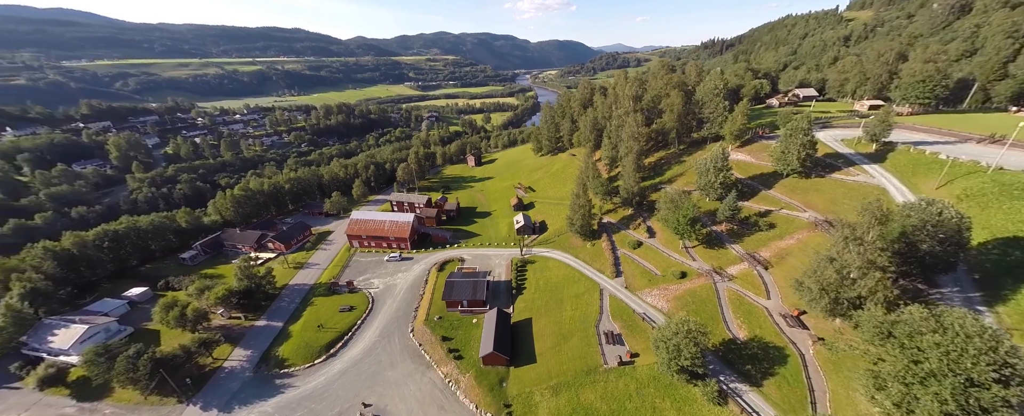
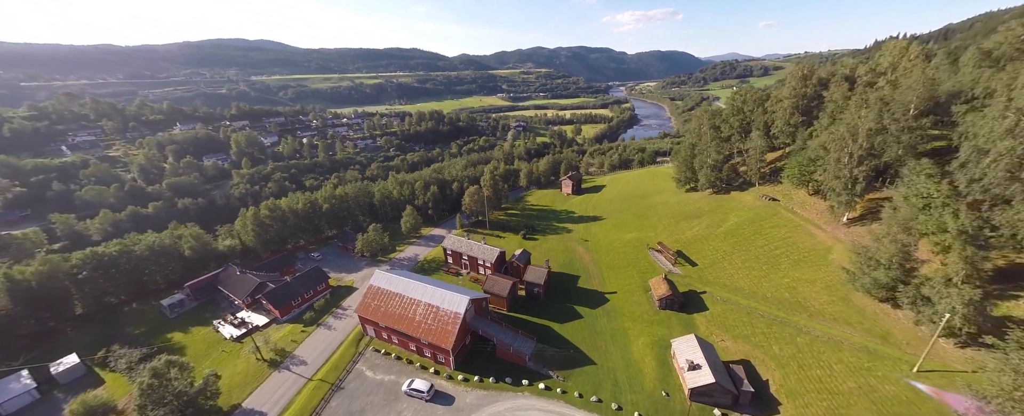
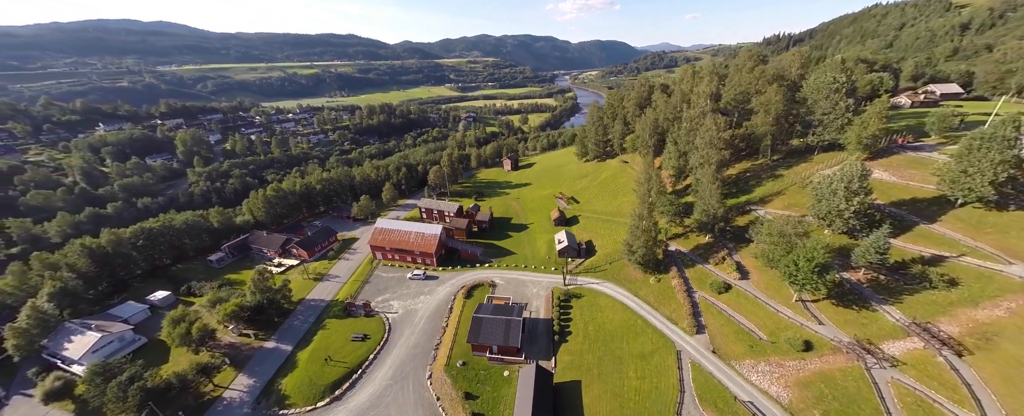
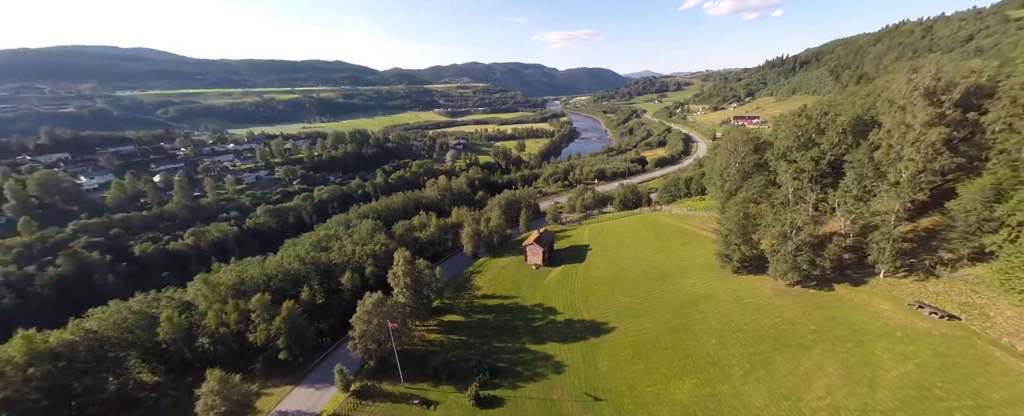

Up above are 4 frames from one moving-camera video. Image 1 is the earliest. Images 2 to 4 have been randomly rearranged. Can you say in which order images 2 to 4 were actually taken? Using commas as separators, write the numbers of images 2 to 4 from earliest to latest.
3, 2, 4
